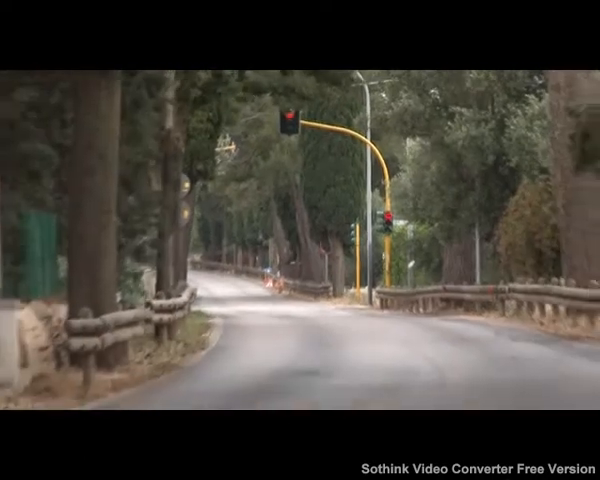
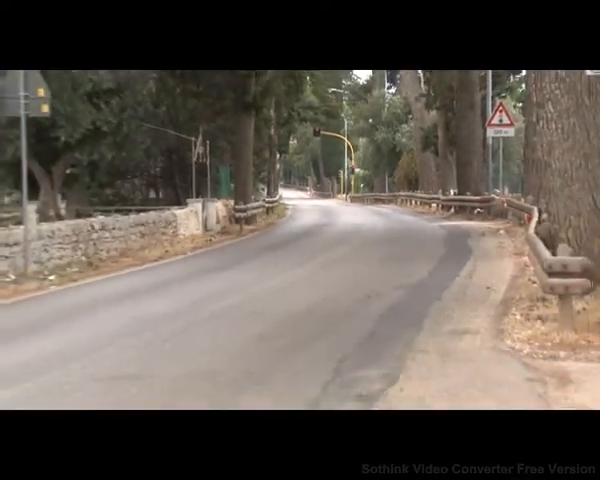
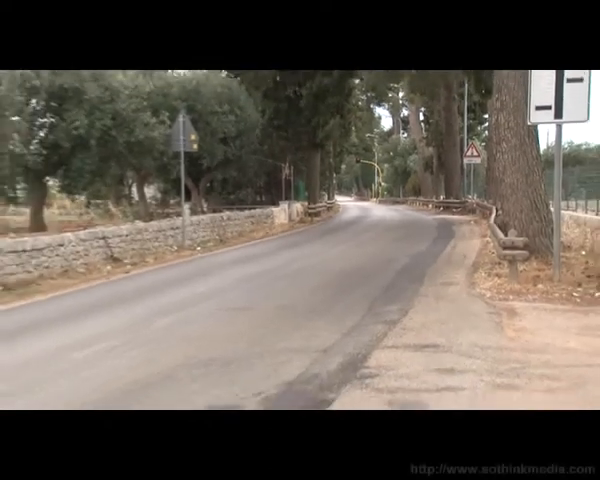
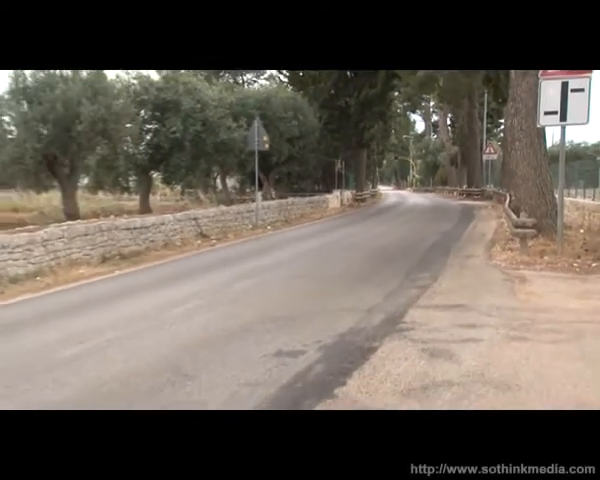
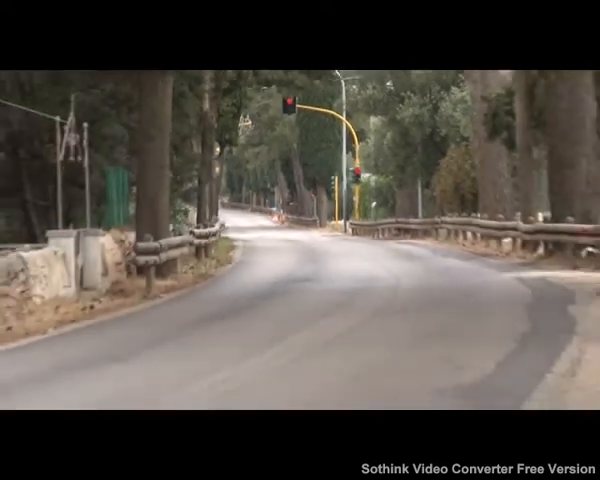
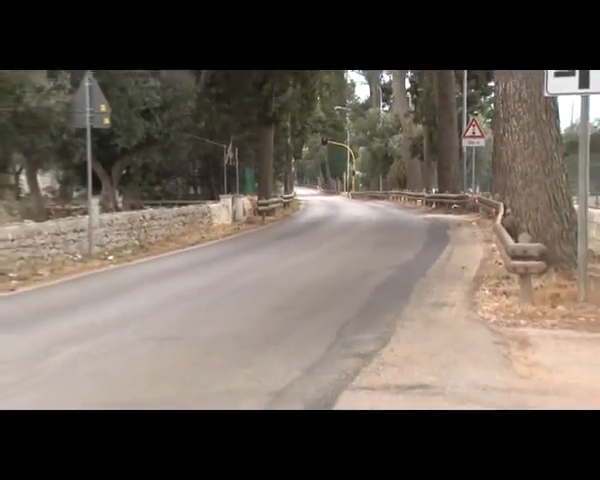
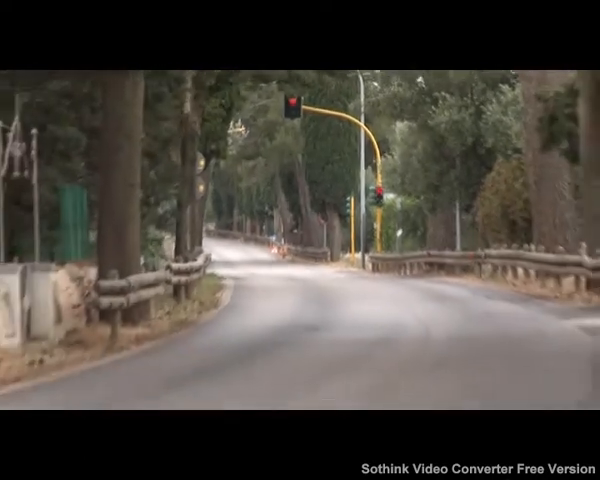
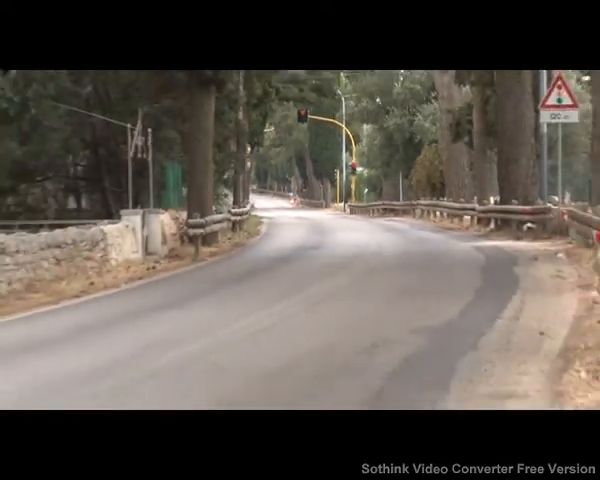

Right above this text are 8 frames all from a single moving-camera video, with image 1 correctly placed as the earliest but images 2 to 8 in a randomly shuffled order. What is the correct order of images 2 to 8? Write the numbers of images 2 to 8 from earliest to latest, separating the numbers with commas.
7, 5, 8, 2, 6, 3, 4
